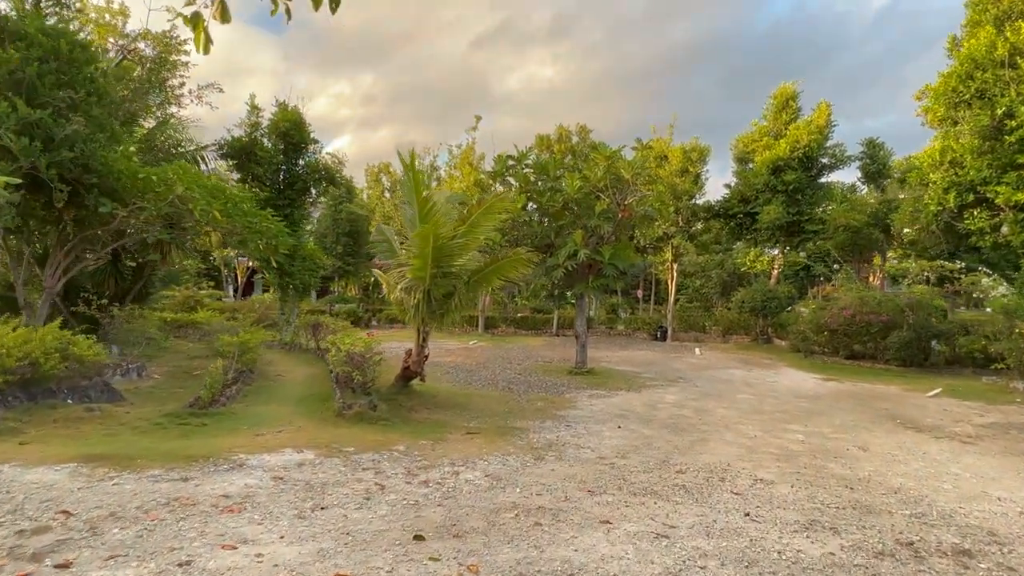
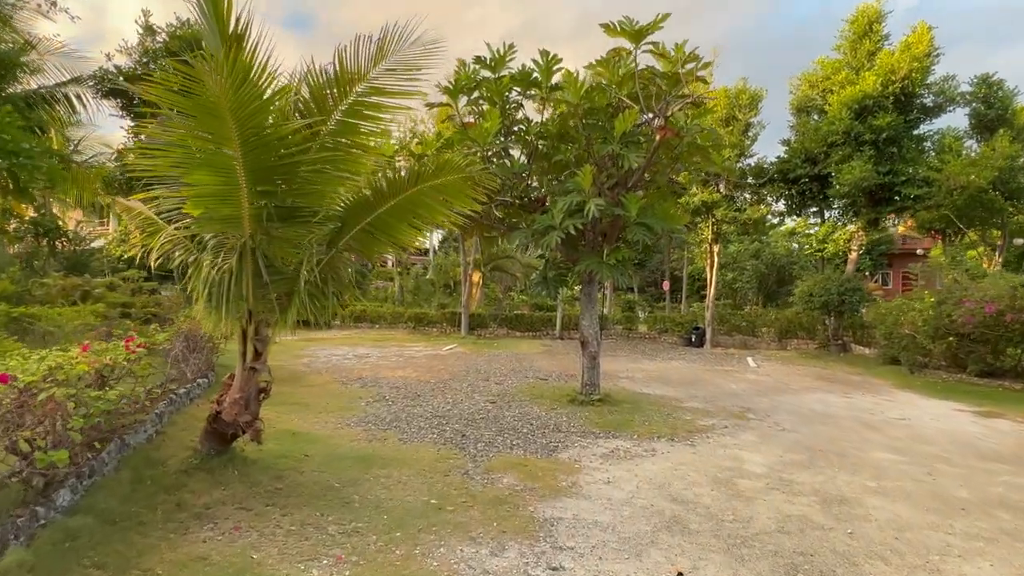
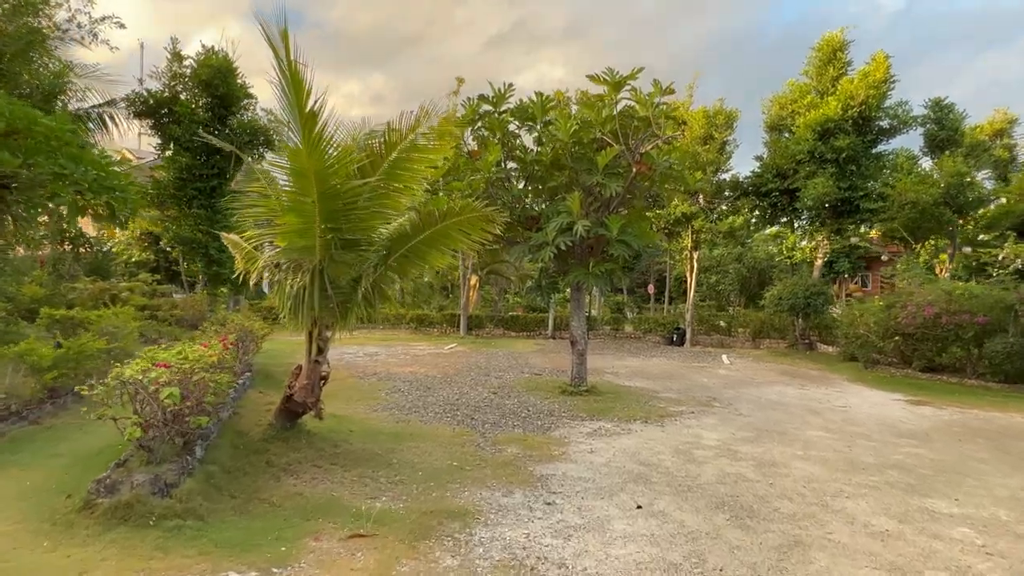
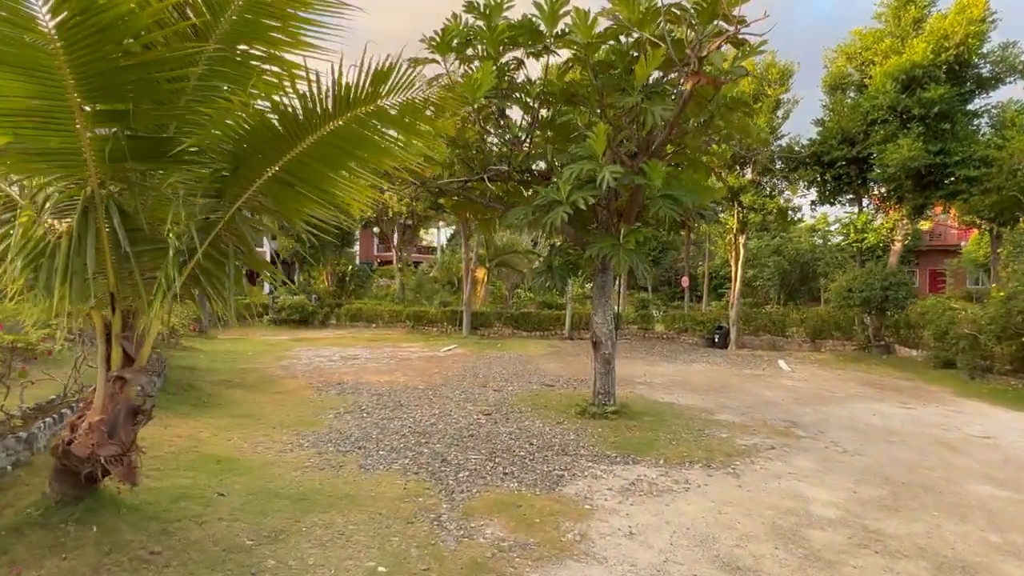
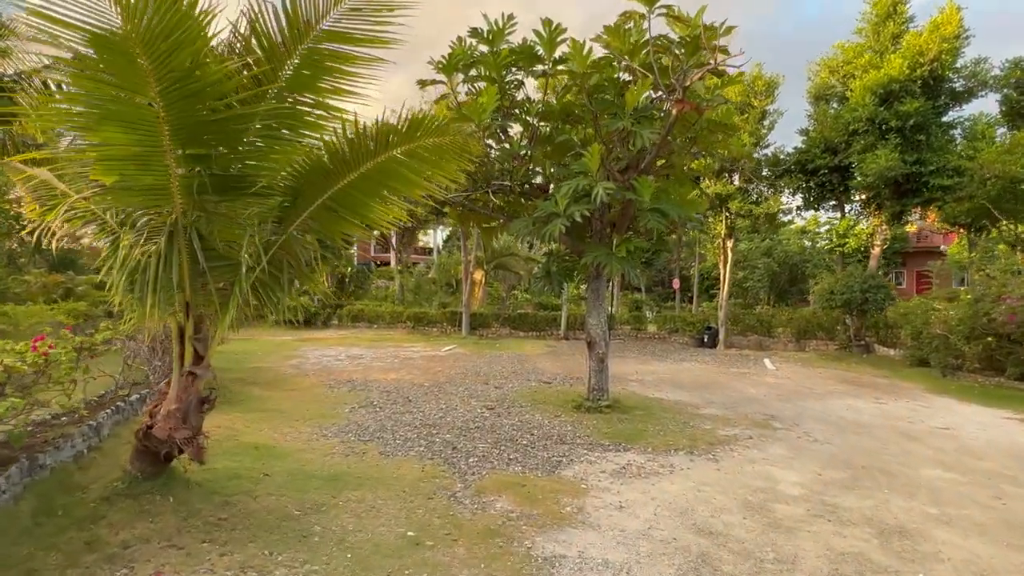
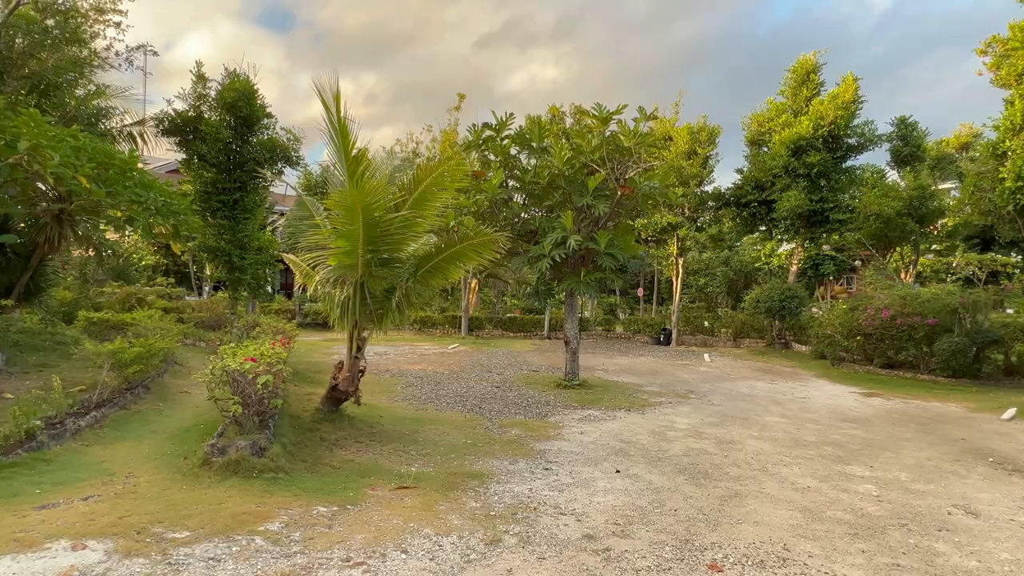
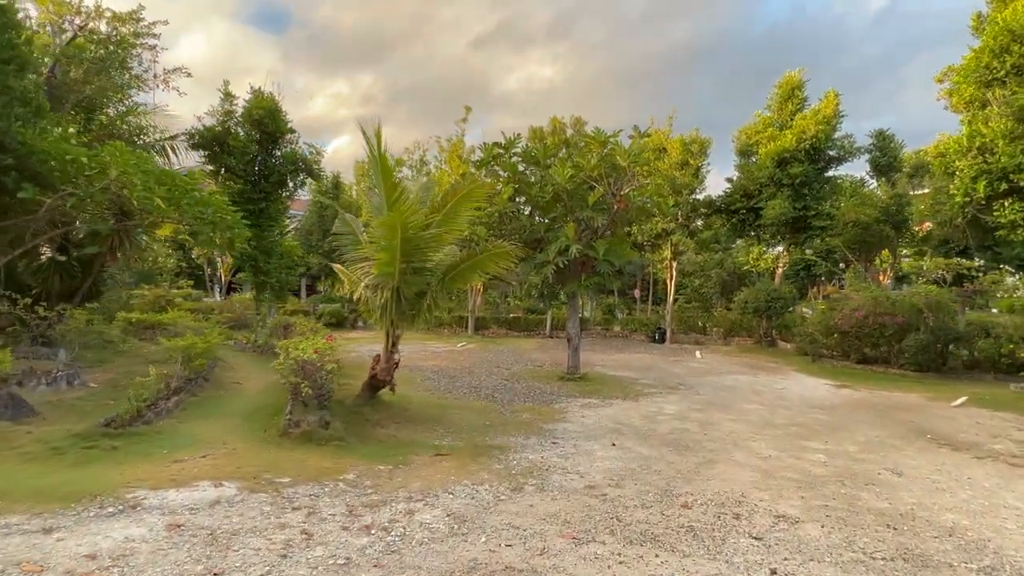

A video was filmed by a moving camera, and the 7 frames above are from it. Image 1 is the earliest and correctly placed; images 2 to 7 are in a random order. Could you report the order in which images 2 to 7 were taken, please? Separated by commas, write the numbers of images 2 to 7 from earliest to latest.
7, 6, 3, 2, 5, 4
